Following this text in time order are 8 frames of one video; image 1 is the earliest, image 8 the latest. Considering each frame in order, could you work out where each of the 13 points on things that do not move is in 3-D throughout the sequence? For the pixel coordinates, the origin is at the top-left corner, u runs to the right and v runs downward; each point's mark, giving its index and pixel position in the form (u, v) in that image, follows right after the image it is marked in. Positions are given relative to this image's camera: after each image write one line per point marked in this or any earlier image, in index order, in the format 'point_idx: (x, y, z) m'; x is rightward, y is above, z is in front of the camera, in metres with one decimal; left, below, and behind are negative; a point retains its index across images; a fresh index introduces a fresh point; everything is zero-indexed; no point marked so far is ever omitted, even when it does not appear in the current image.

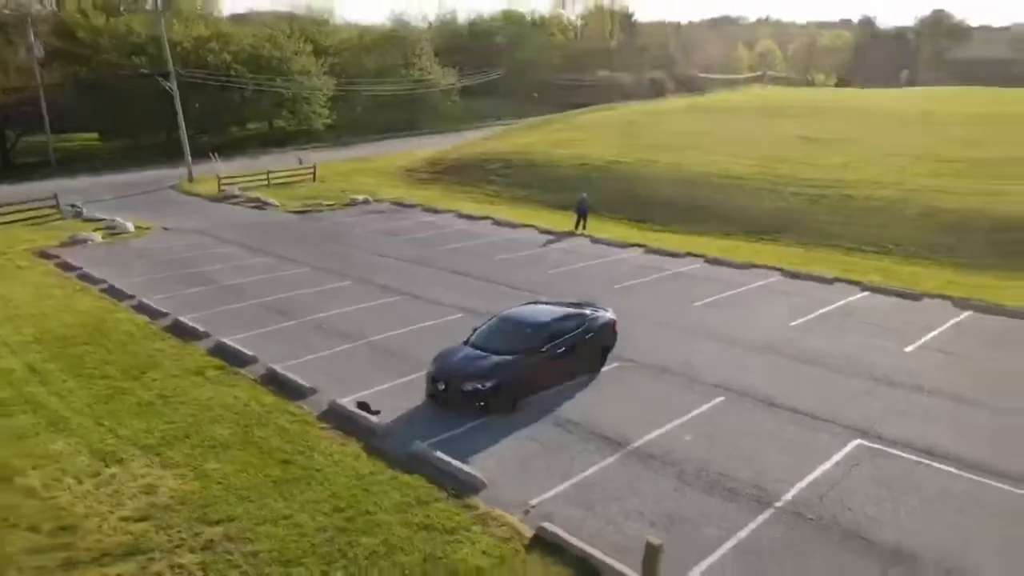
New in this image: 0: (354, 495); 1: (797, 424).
0: (-2.3, -3.0, +10.7) m
1: (+5.0, -2.4, +12.9) m
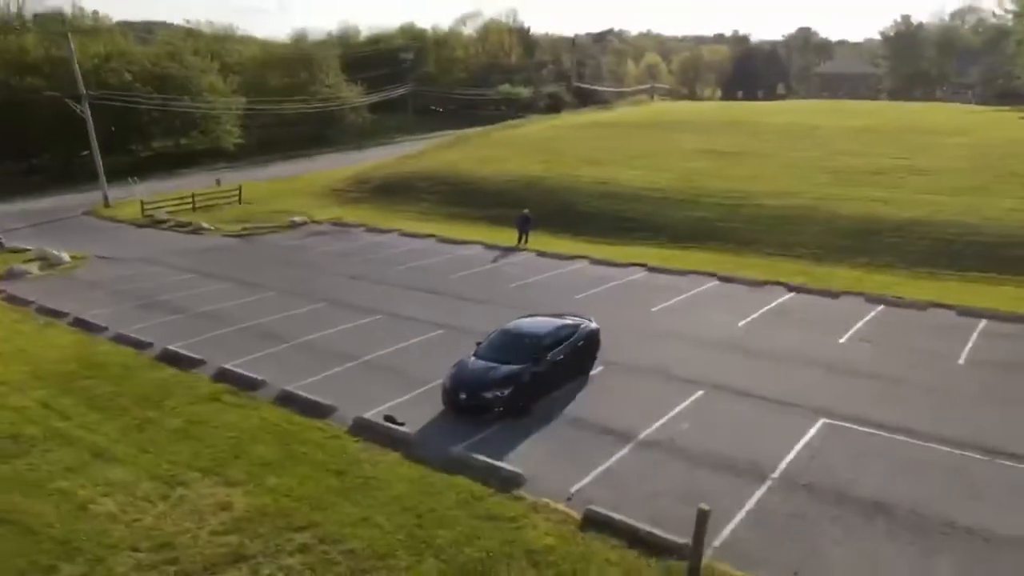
0: (-1.6, -3.3, +11.9) m
1: (+5.3, -2.5, +15.1) m
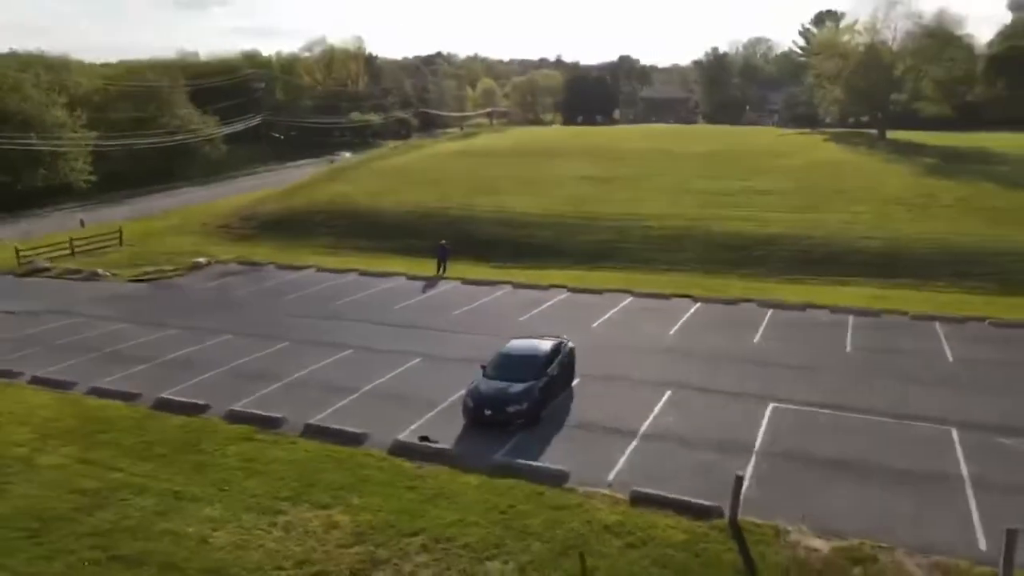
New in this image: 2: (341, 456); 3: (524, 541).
0: (-0.5, -4.0, +14.1) m
1: (+5.5, -2.9, +18.7) m
2: (-3.7, -3.6, +15.9) m
3: (+0.2, -4.3, +12.5) m
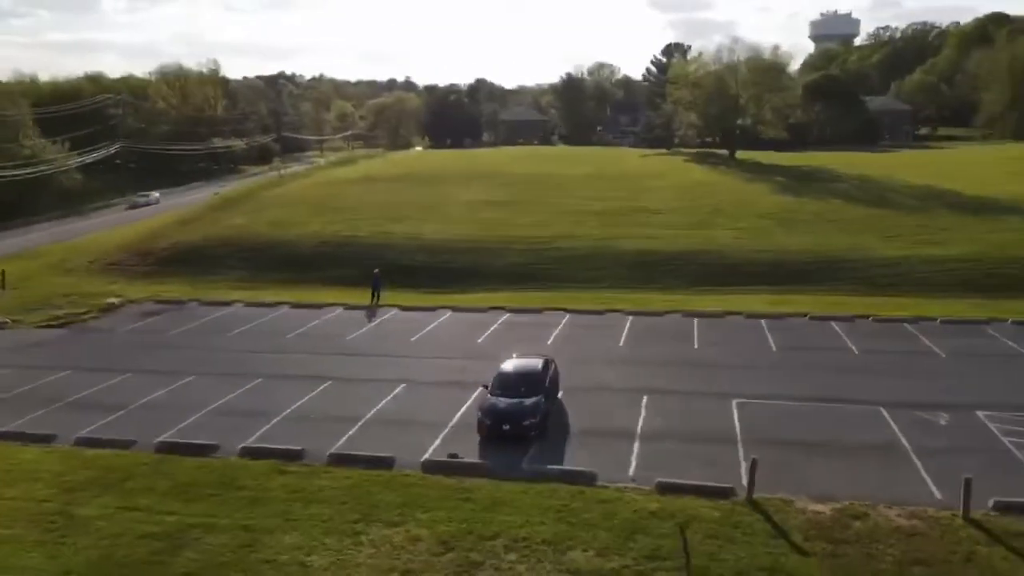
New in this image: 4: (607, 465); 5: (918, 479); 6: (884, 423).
0: (+0.5, -4.6, +15.8) m
1: (+5.5, -3.3, +21.5) m
2: (-3.0, -4.4, +17.1) m
3: (+1.5, -4.8, +14.4) m
4: (+2.3, -4.2, +17.7) m
5: (+9.0, -4.2, +16.3) m
6: (+9.8, -3.5, +19.4) m
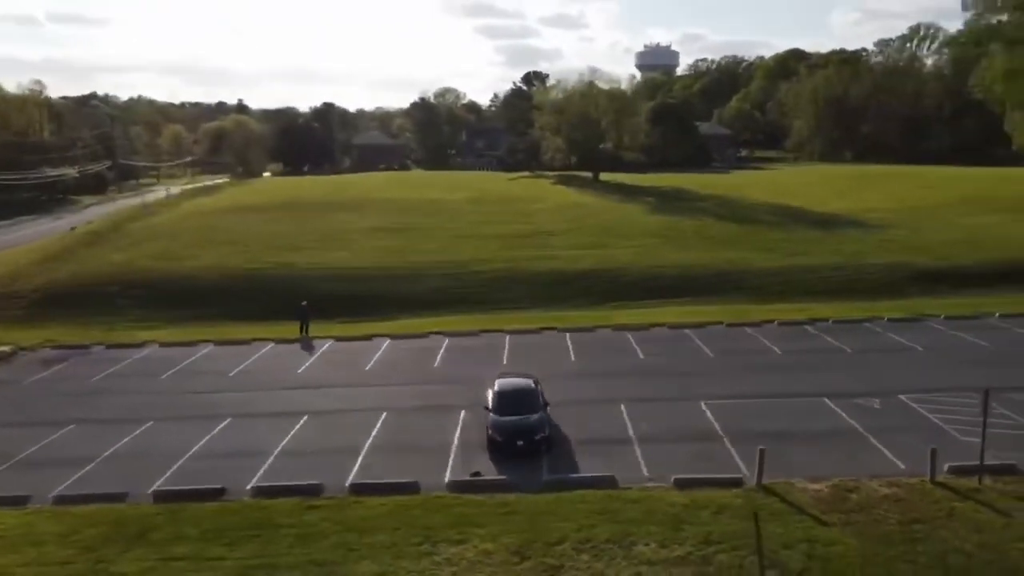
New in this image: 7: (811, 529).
0: (+1.5, -5.0, +17.0) m
1: (+5.1, -3.7, +23.7) m
2: (-2.2, -5.1, +17.5) m
3: (+2.8, -5.1, +15.8) m
4: (+2.8, -4.7, +19.2) m
5: (+9.6, -4.3, +19.2) m
6: (+9.8, -3.7, +22.5) m
7: (+6.3, -5.0, +15.5) m
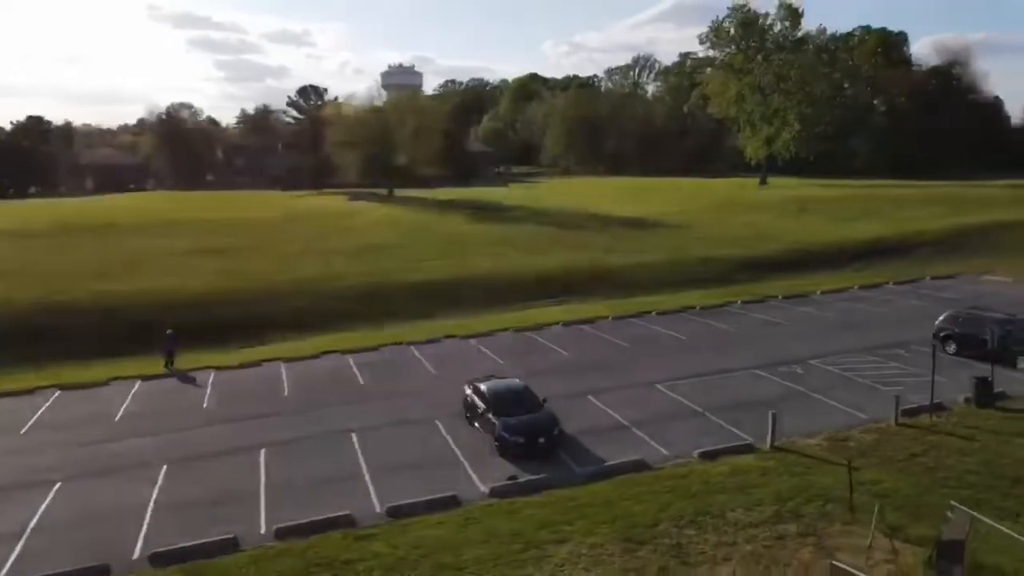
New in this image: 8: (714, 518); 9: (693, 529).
0: (+2.9, -4.7, +17.2) m
1: (+3.9, -3.5, +24.7) m
2: (-0.7, -5.0, +16.4) m
3: (+4.5, -4.7, +16.5) m
4: (+3.4, -4.4, +19.7) m
5: (+9.8, -3.6, +22.0) m
6: (+8.8, -3.1, +25.1) m
7: (+7.9, -4.4, +17.4) m
8: (+4.2, -4.9, +15.5) m
9: (+3.7, -5.0, +15.1) m
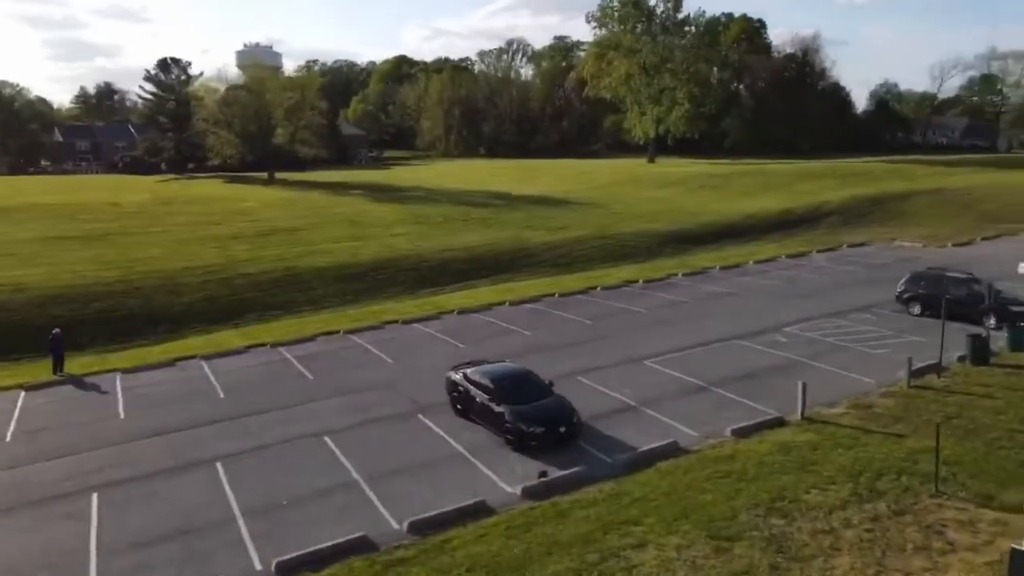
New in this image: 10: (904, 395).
0: (+3.6, -3.9, +15.2) m
1: (+3.3, -2.5, +22.8) m
2: (+0.2, -4.3, +13.8) m
3: (+5.4, -3.8, +14.8) m
4: (+3.6, -3.5, +17.8) m
5: (+9.5, -2.5, +21.2) m
6: (+8.0, -2.0, +24.1) m
7: (+8.5, -3.4, +16.3) m
8: (+5.2, -4.0, +13.9) m
9: (+4.8, -4.2, +13.4) m
10: (+10.1, -2.8, +19.1) m
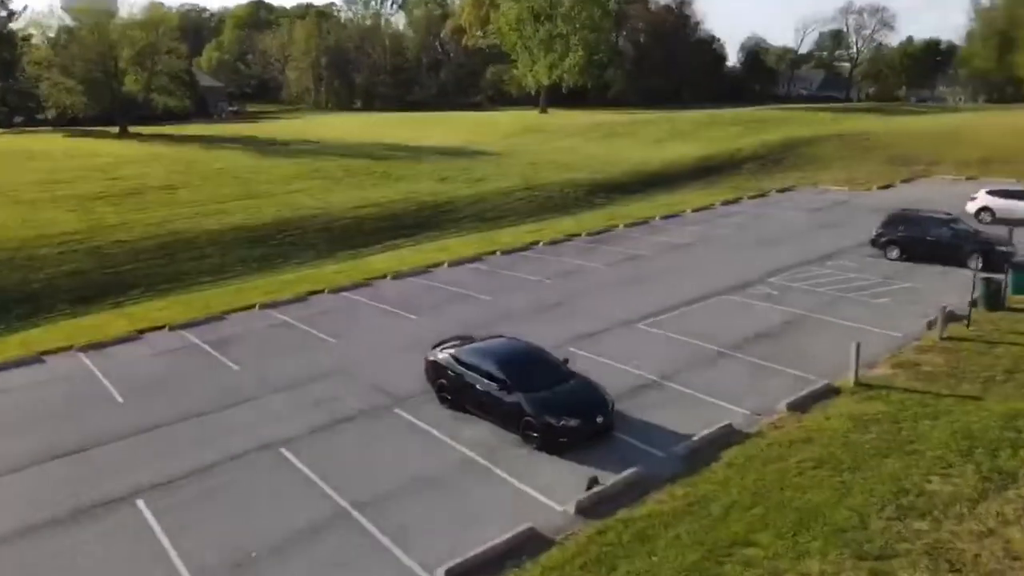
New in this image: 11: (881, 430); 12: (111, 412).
0: (+4.4, -3.1, +12.3) m
1: (+2.7, -1.3, +19.6) m
2: (+1.3, -3.7, +10.4) m
3: (+6.1, -2.9, +12.2) m
4: (+3.9, -2.5, +14.8) m
5: (+9.0, -1.1, +19.1) m
6: (+7.0, -0.5, +21.6) m
7: (+9.0, -2.3, +14.1) m
8: (+6.2, -3.2, +11.2) m
9: (+5.8, -3.4, +10.7) m
10: (+10.1, -1.4, +17.1) m
11: (+6.7, -2.6, +13.4) m
12: (-8.8, -2.7, +16.2) m
